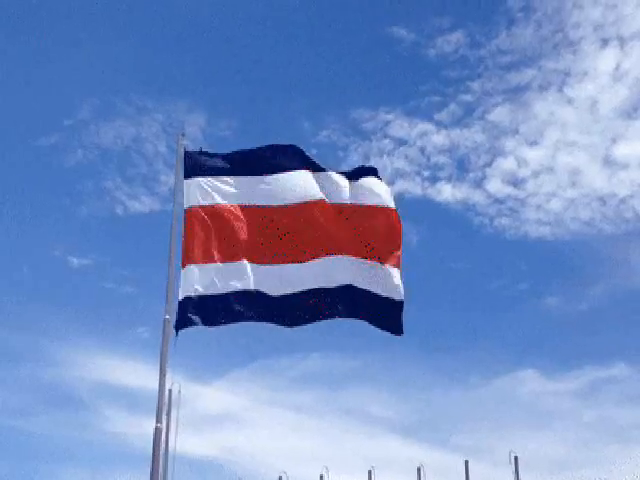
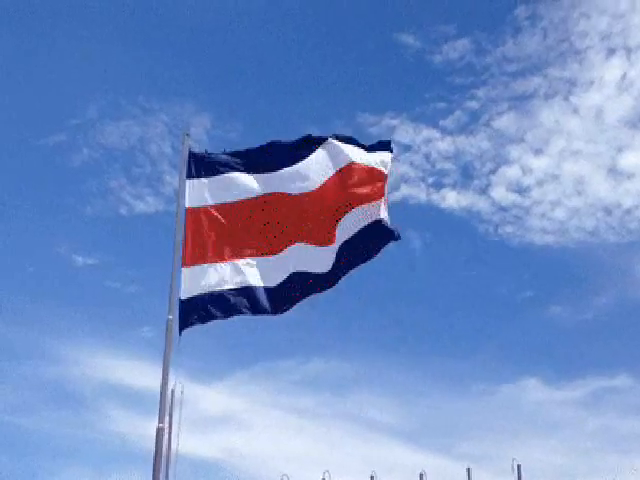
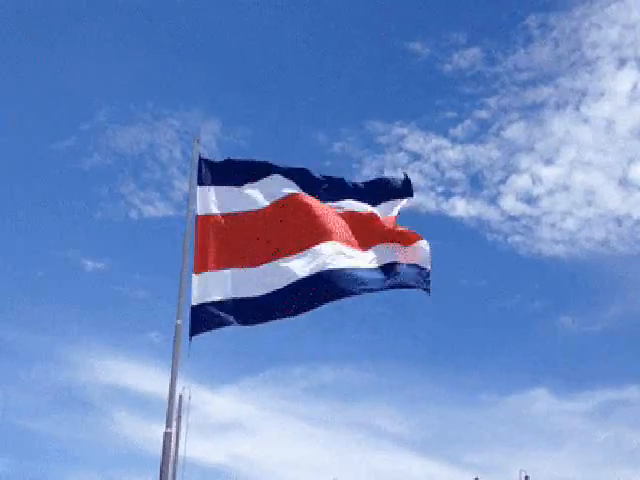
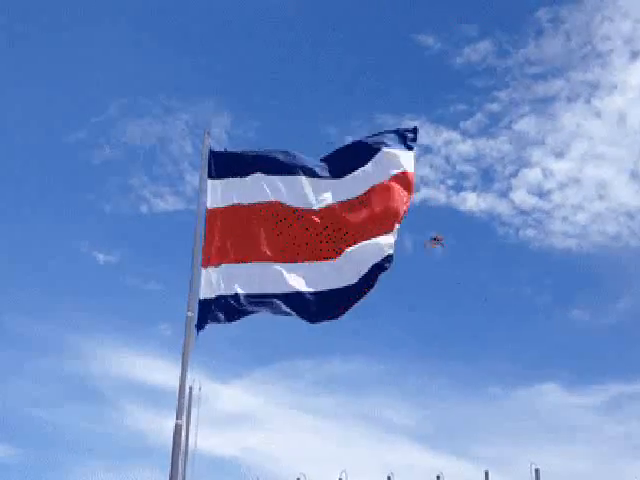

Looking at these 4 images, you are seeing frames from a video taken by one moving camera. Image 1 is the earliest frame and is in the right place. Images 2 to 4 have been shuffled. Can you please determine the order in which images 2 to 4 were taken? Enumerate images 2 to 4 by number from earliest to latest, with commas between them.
2, 3, 4
